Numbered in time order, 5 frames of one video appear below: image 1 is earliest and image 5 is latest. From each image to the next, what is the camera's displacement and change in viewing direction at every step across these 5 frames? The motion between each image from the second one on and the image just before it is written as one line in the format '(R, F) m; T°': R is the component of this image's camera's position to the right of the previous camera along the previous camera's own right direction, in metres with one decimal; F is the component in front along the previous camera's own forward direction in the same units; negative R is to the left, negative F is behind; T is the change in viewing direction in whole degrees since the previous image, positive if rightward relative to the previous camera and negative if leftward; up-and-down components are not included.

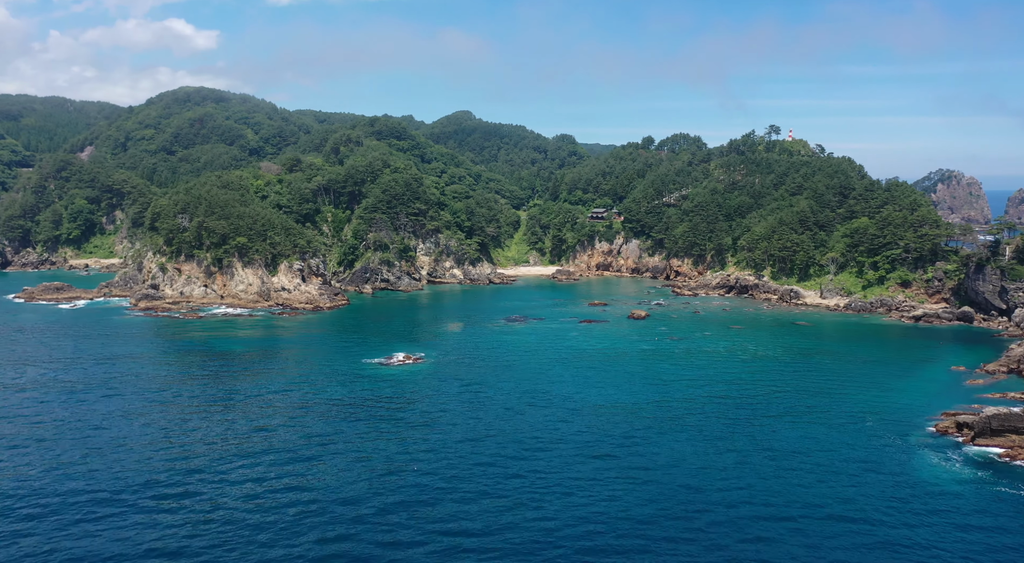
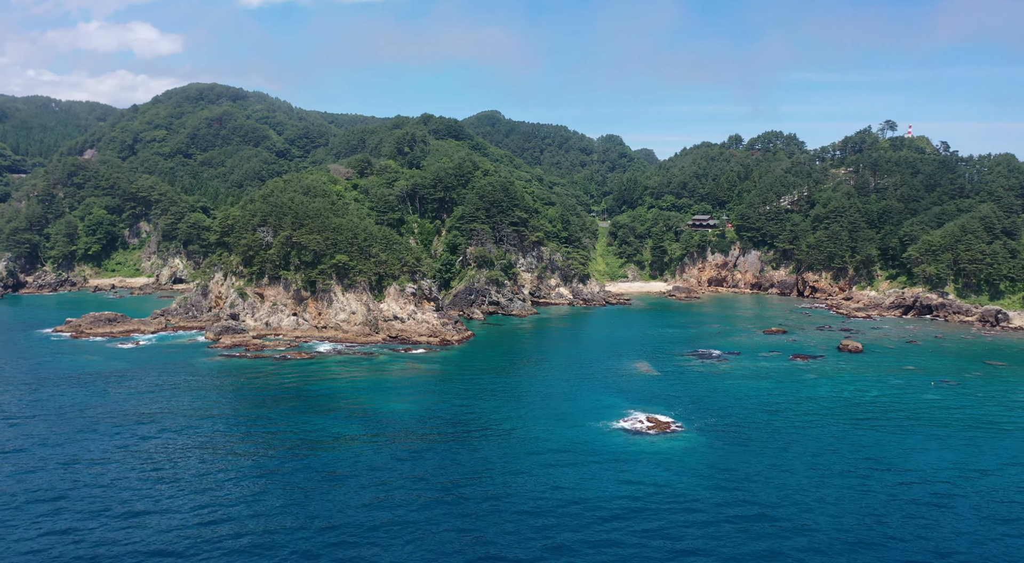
(-21.1, +18.5) m; +3°
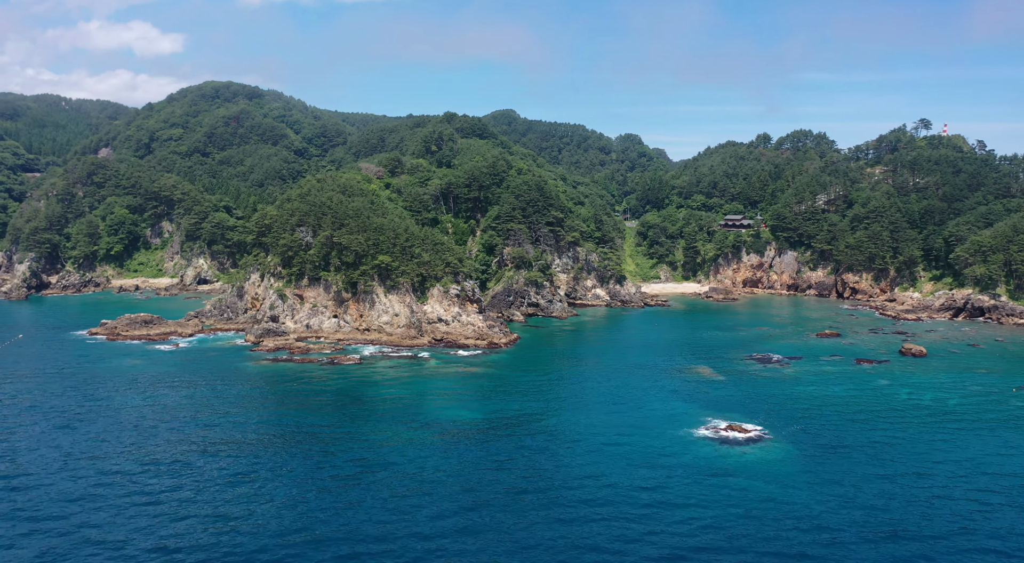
(-5.1, +2.2) m; 0°
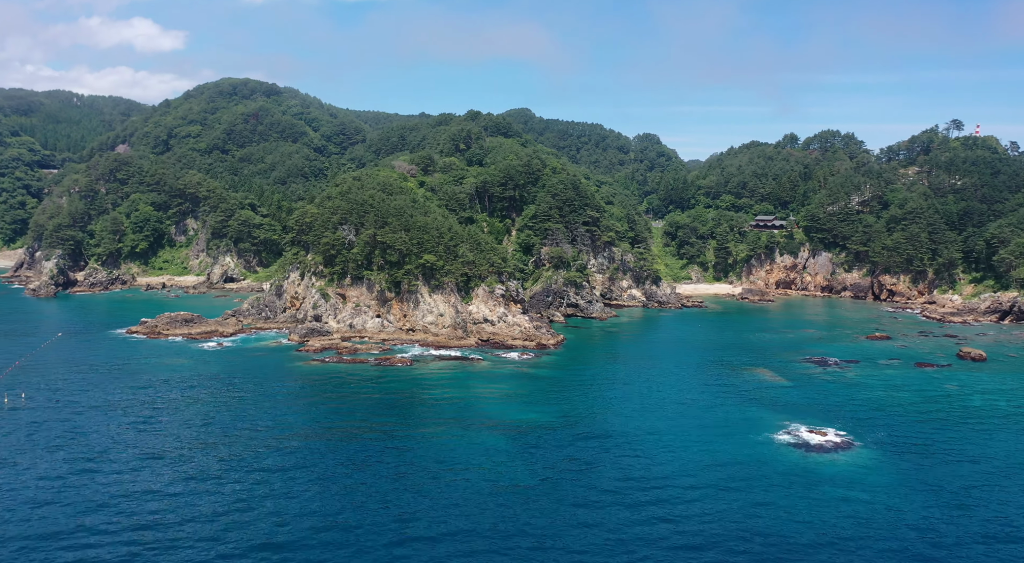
(-5.0, +1.2) m; 0°
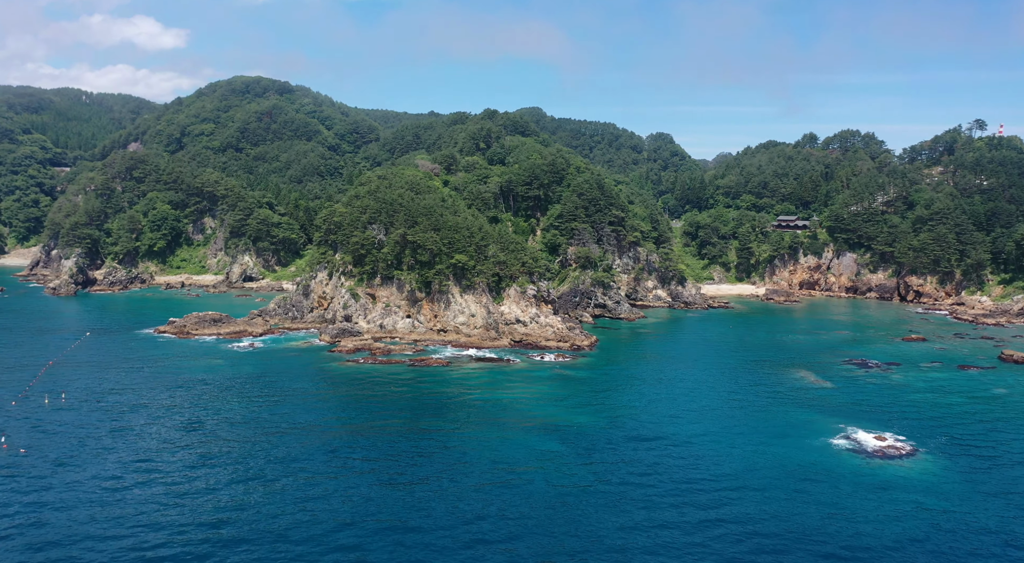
(-3.3, +0.9) m; 0°
